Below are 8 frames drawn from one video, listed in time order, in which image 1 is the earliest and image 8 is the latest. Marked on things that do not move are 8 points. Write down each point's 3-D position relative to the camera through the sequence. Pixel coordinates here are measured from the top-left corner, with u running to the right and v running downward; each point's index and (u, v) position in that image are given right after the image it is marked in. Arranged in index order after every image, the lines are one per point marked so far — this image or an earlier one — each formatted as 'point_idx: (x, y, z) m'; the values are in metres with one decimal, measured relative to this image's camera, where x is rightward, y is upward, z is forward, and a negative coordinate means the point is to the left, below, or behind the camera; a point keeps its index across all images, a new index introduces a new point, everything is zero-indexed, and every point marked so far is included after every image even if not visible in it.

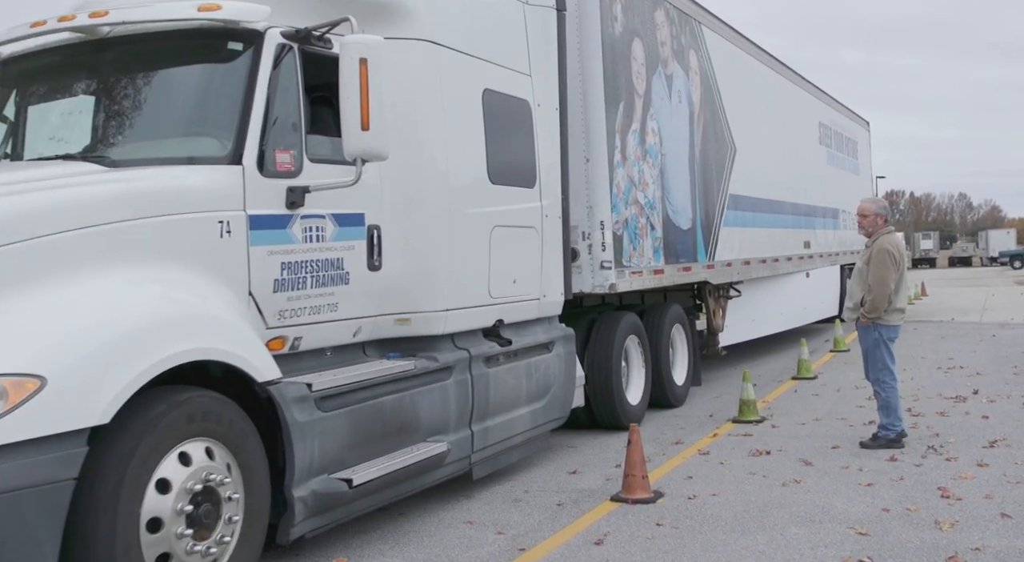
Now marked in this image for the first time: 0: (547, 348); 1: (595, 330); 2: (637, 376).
0: (+0.3, -0.5, +7.7) m
1: (+0.7, -0.4, +9.1) m
2: (+1.1, -0.9, +9.7) m
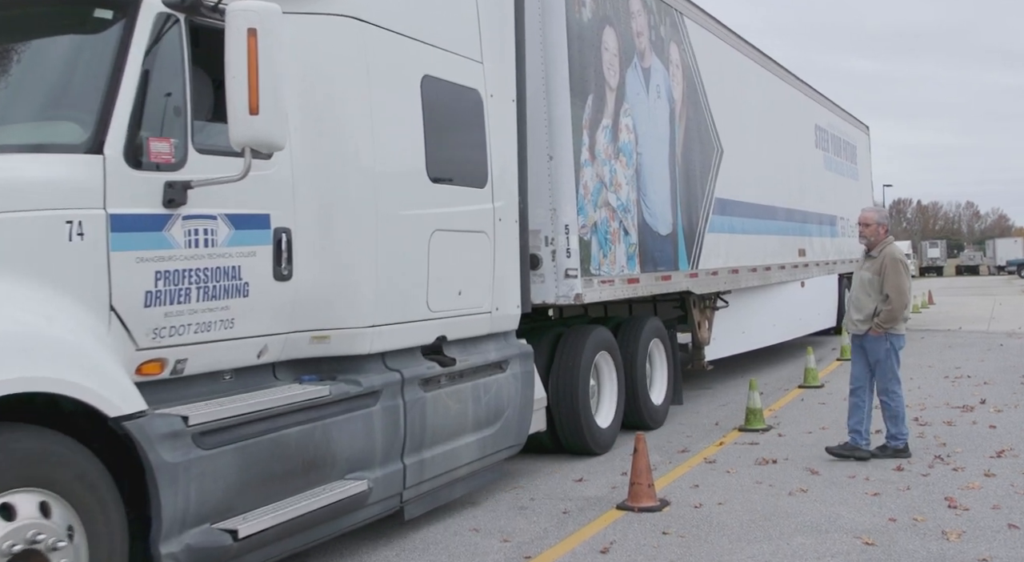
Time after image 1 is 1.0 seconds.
0: (-0.1, -0.6, +6.9) m
1: (+0.4, -0.5, +8.3) m
2: (+0.8, -1.0, +8.8) m
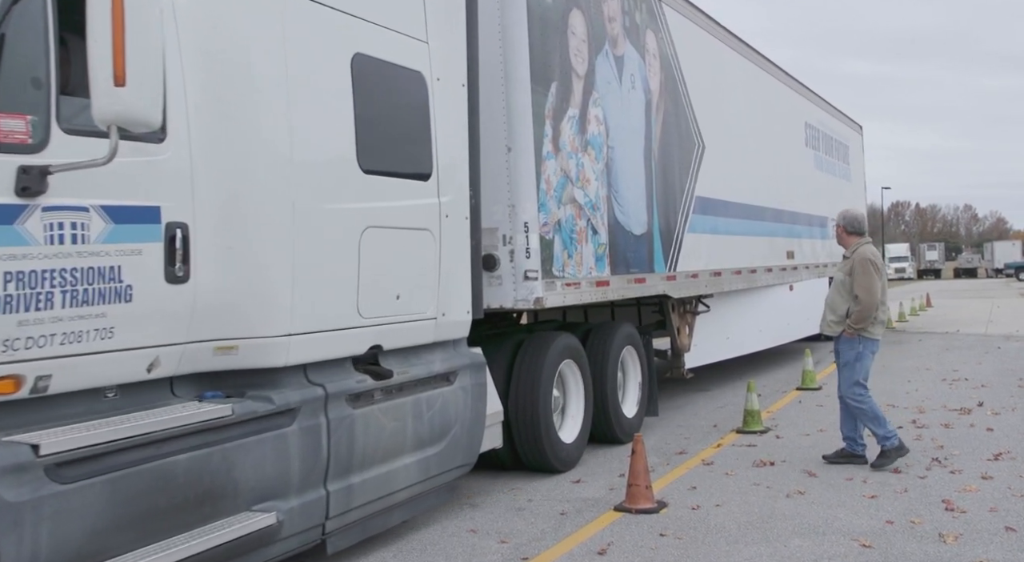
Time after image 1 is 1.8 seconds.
0: (-0.4, -0.6, +6.2) m
1: (+0.1, -0.5, +7.7) m
2: (+0.5, -1.0, +8.2) m
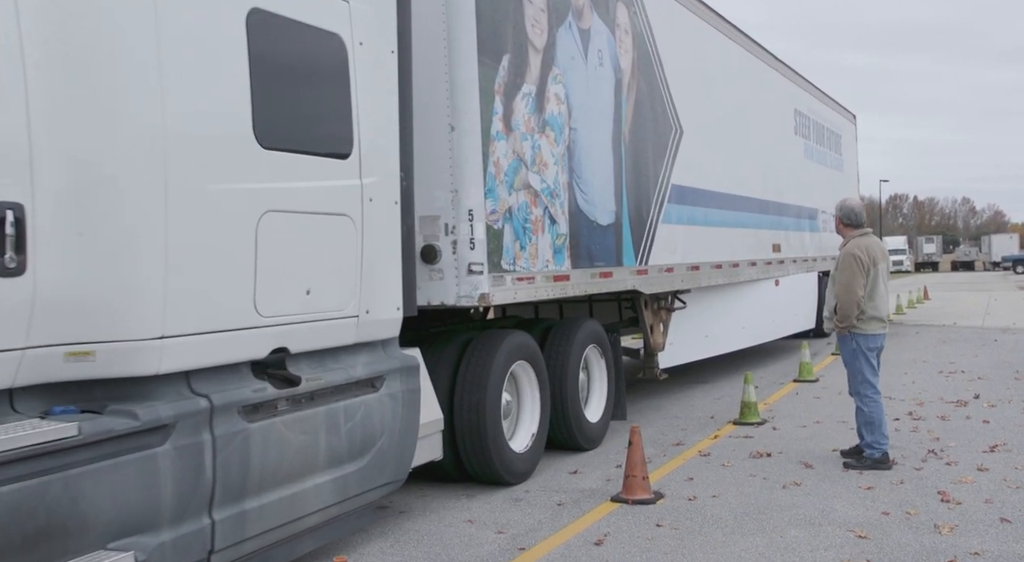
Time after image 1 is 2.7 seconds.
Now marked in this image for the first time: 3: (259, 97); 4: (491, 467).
0: (-0.8, -0.6, +5.5) m
1: (-0.3, -0.5, +6.9) m
2: (+0.1, -1.0, +7.4) m
3: (-1.2, +0.8, +4.7) m
4: (-0.1, -1.3, +6.9) m
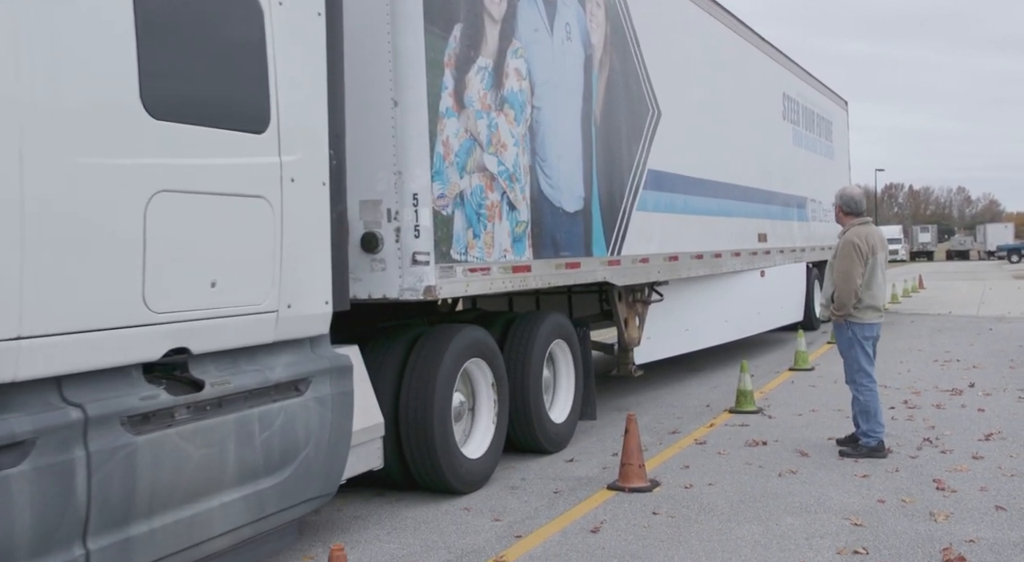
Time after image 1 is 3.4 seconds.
0: (-1.1, -0.5, +4.9) m
1: (-0.6, -0.4, +6.3) m
2: (-0.2, -0.9, +6.9) m
3: (-1.4, +0.9, +4.1) m
4: (-0.4, -1.2, +6.3) m
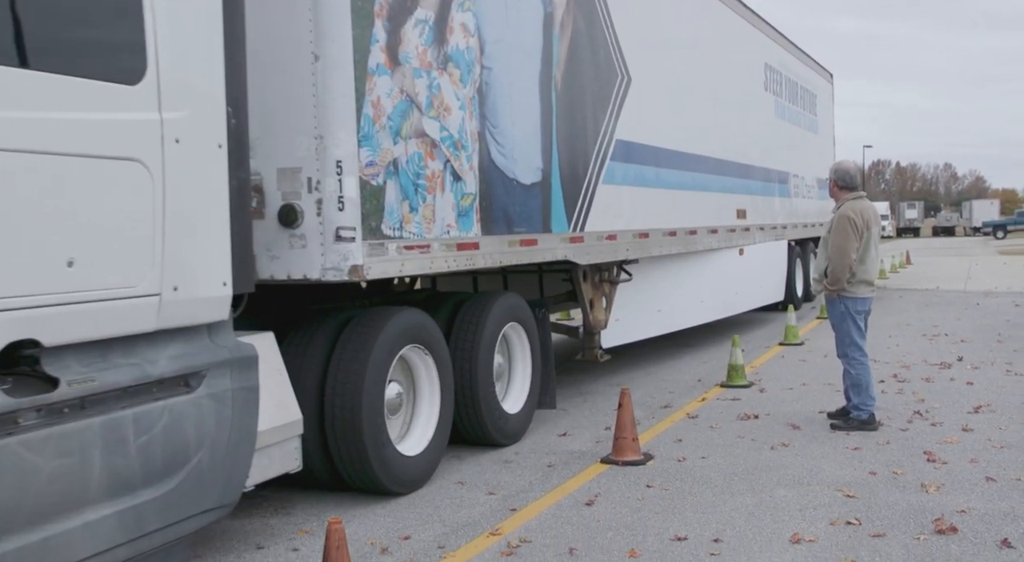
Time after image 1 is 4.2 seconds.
0: (-1.4, -0.4, +4.2) m
1: (-0.9, -0.3, +5.7) m
2: (-0.5, -0.8, +6.2) m
3: (-1.7, +0.9, +3.4) m
4: (-0.8, -1.1, +5.6) m
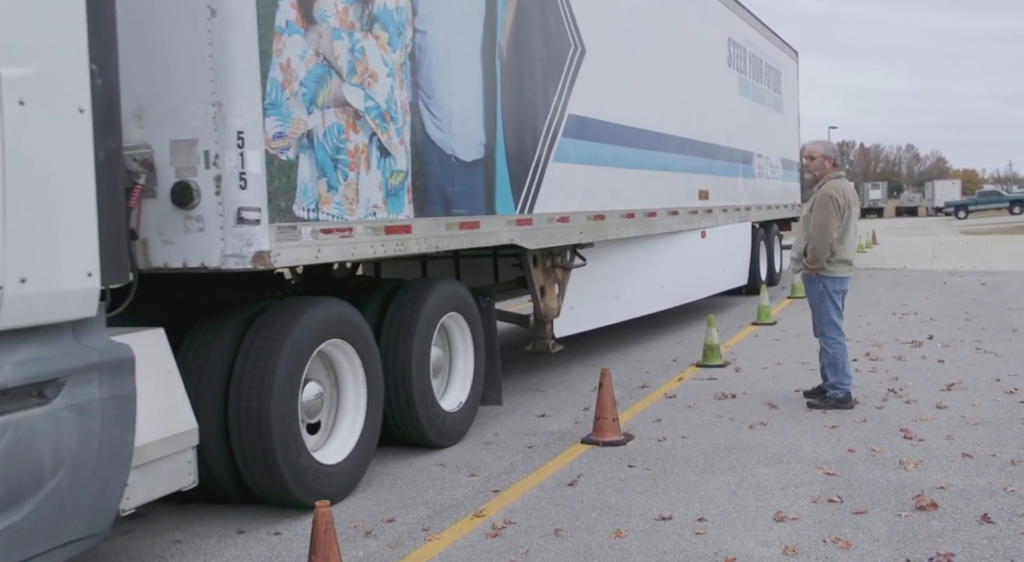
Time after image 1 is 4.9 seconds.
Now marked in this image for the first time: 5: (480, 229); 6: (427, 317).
0: (-1.7, -0.4, +3.6) m
1: (-1.3, -0.3, +5.0) m
2: (-0.9, -0.7, +5.6) m
3: (-2.0, +1.0, +2.7) m
4: (-1.1, -1.0, +5.0) m
5: (-0.2, +0.3, +6.7) m
6: (-0.5, -0.2, +6.3) m
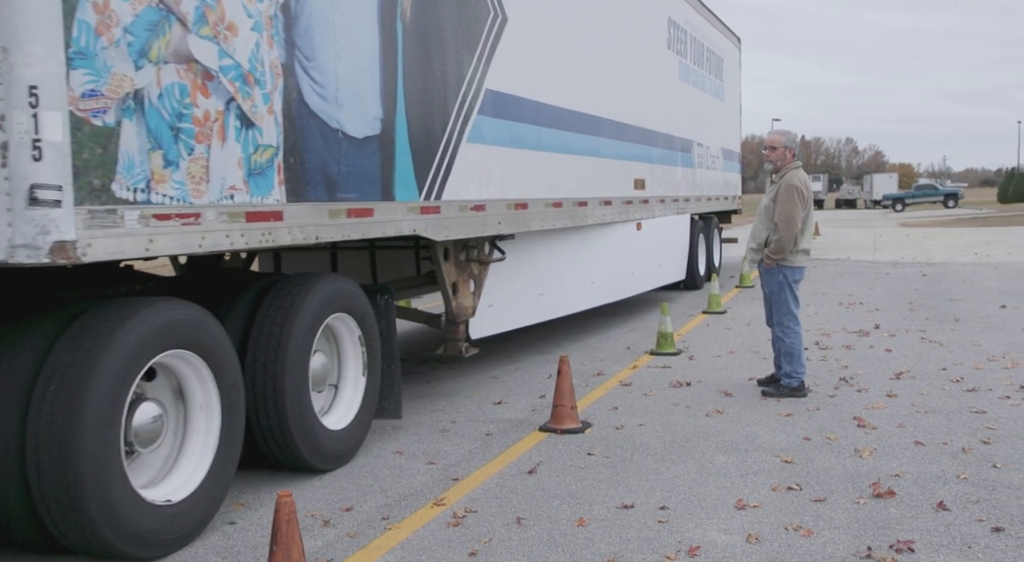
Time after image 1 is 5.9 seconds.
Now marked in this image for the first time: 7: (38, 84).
0: (-2.1, -0.4, +2.5) m
1: (-1.7, -0.2, +4.0) m
2: (-1.4, -0.7, +4.6) m
3: (-2.3, +1.0, +1.7) m
4: (-1.6, -1.0, +4.0) m
5: (-0.8, +0.4, +5.7) m
6: (-1.1, -0.2, +5.3) m
7: (-1.6, +0.7, +3.5) m
